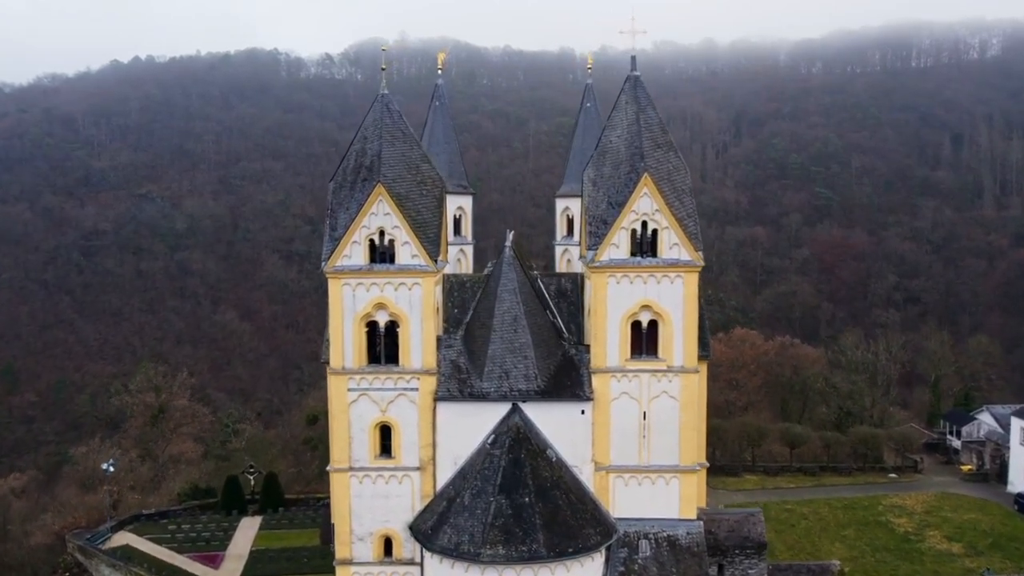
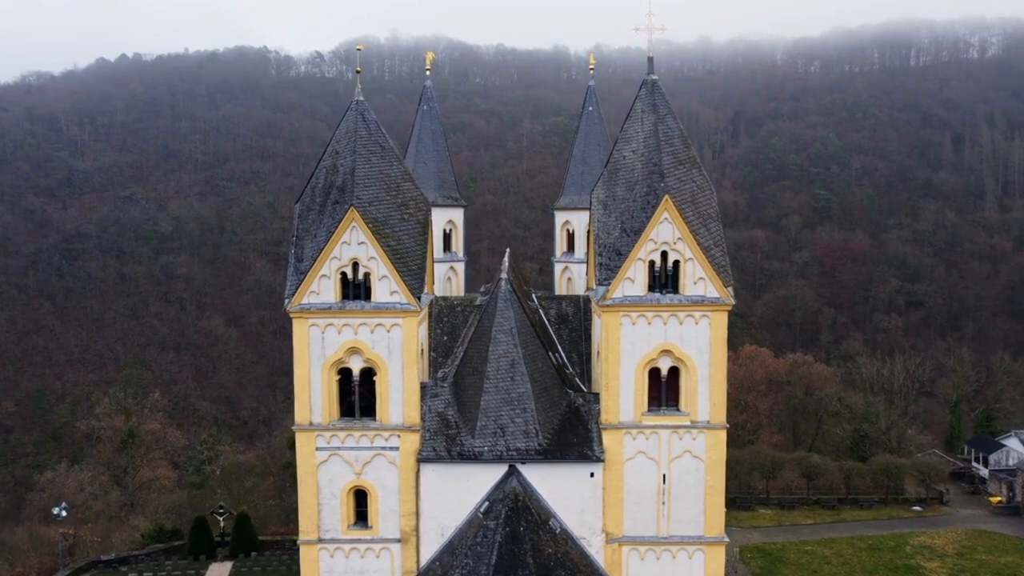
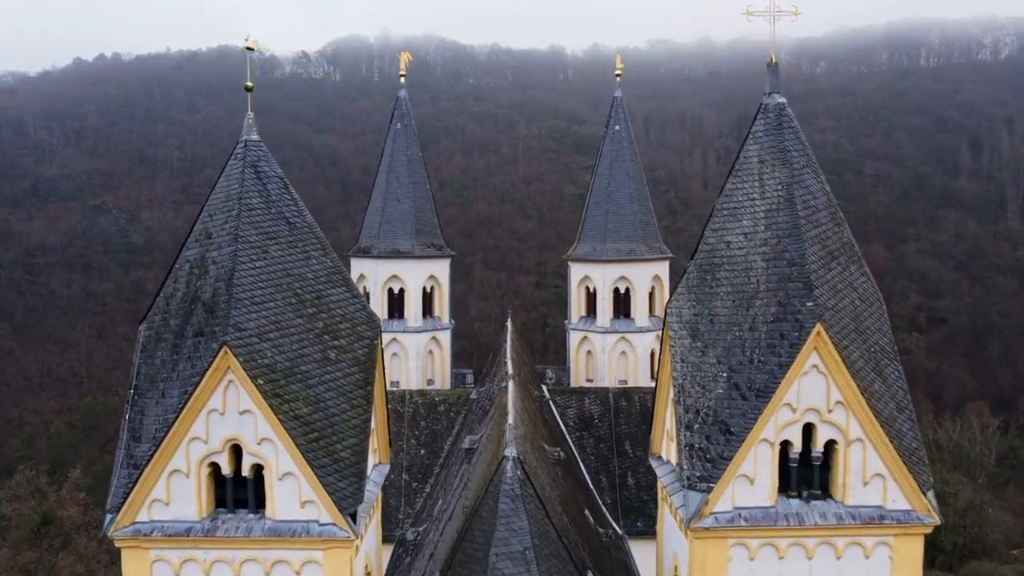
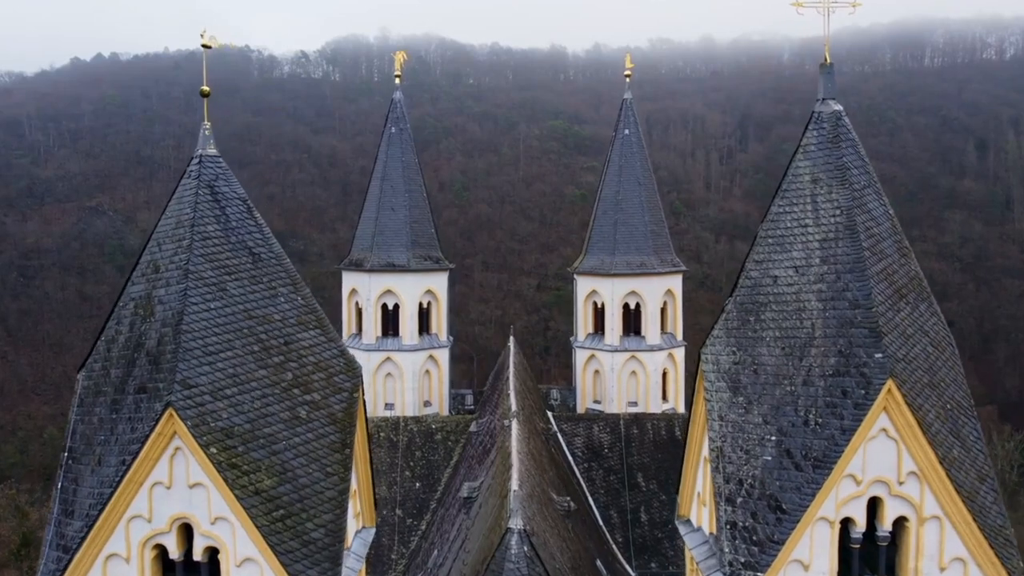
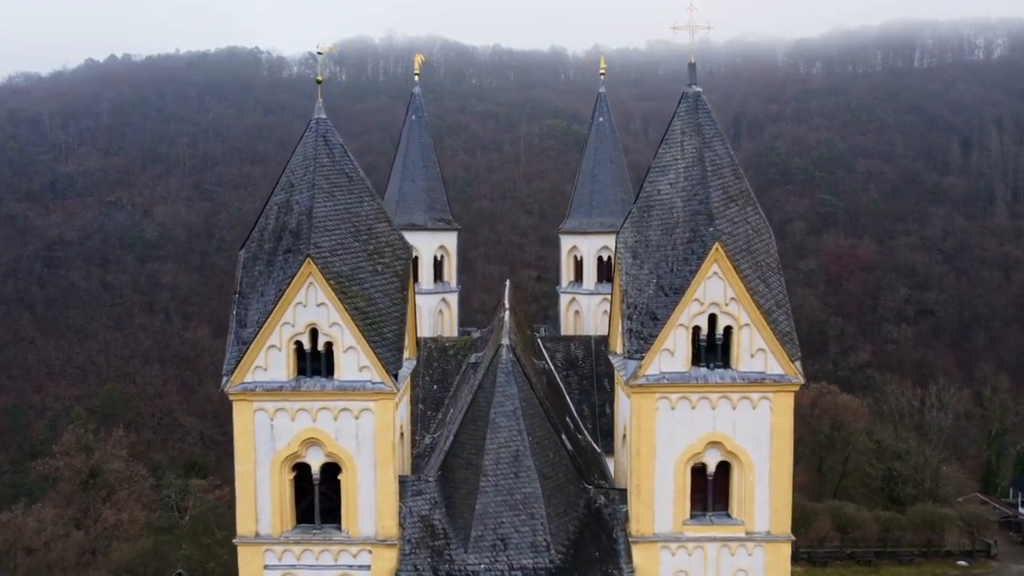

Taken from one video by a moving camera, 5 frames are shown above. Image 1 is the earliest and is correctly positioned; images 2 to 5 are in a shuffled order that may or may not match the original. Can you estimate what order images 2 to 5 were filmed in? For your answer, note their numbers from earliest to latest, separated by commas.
2, 5, 3, 4
